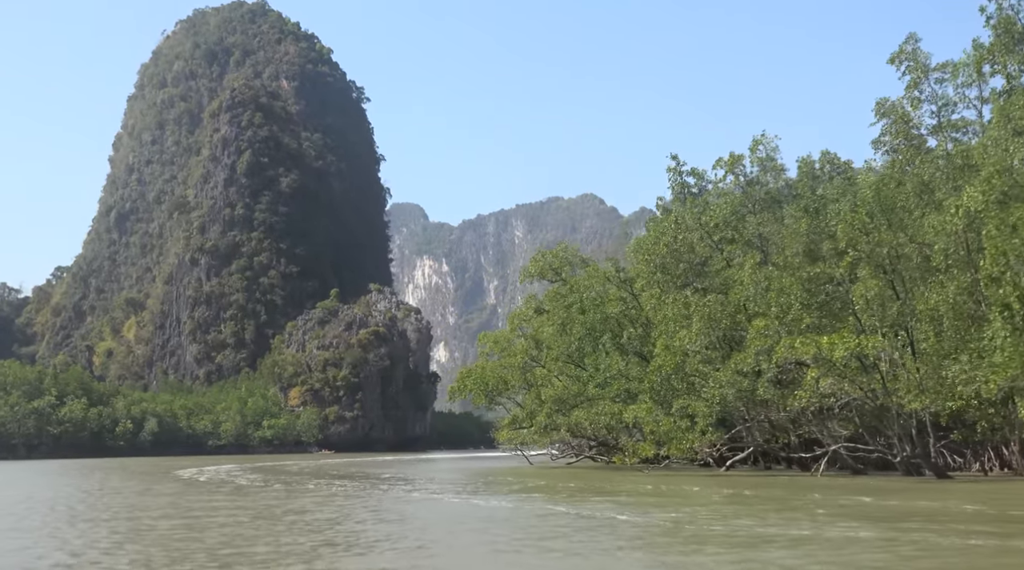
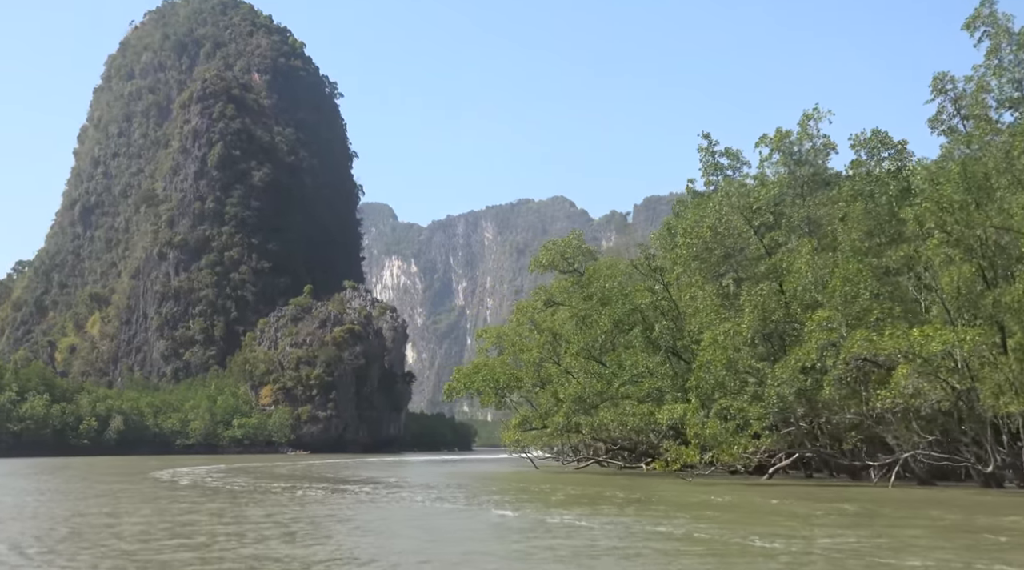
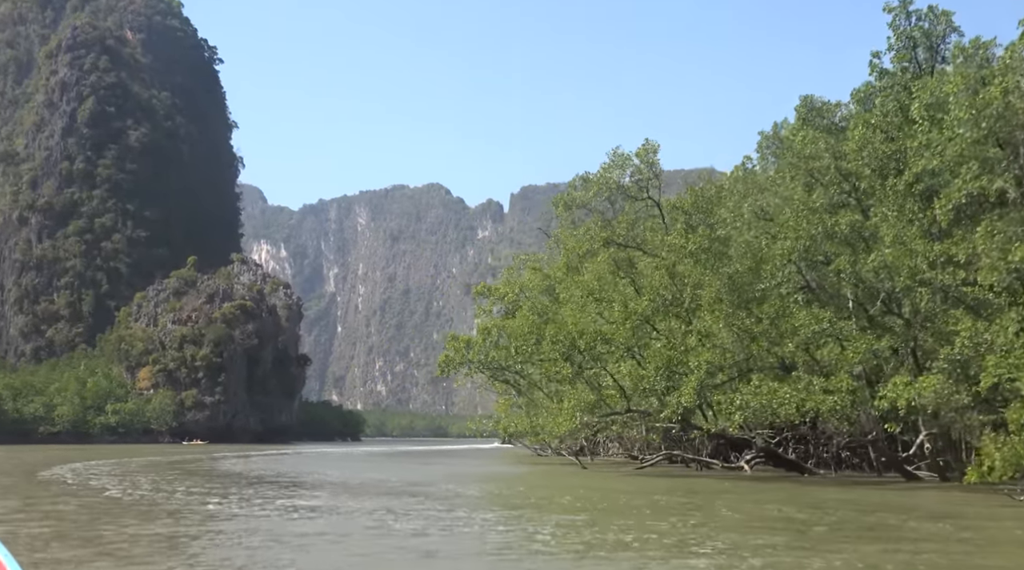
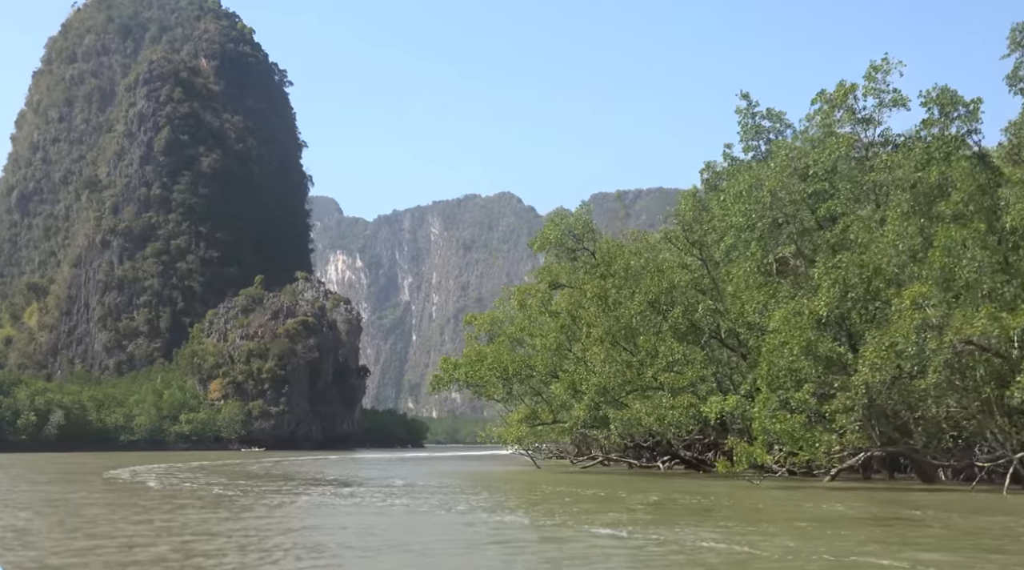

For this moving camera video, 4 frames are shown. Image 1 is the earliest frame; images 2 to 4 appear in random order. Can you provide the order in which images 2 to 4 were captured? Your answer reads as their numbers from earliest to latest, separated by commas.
2, 4, 3
